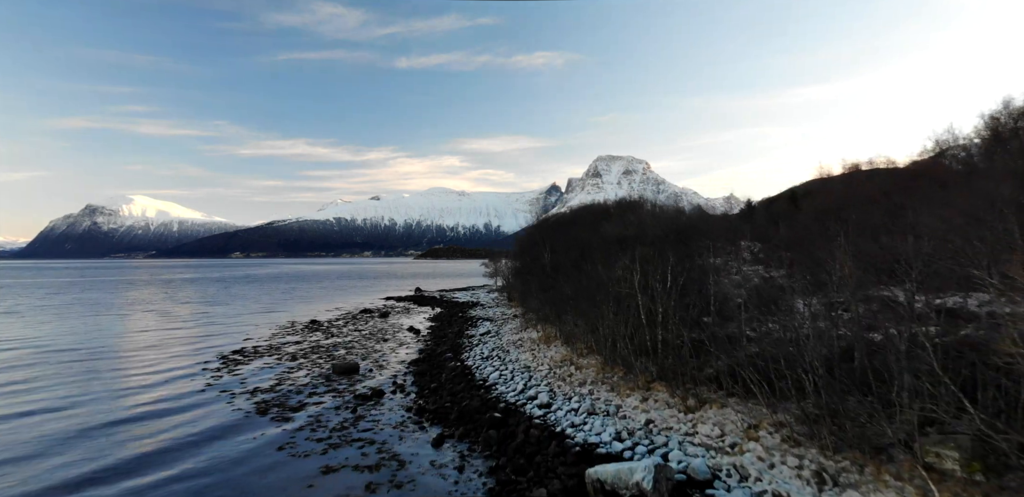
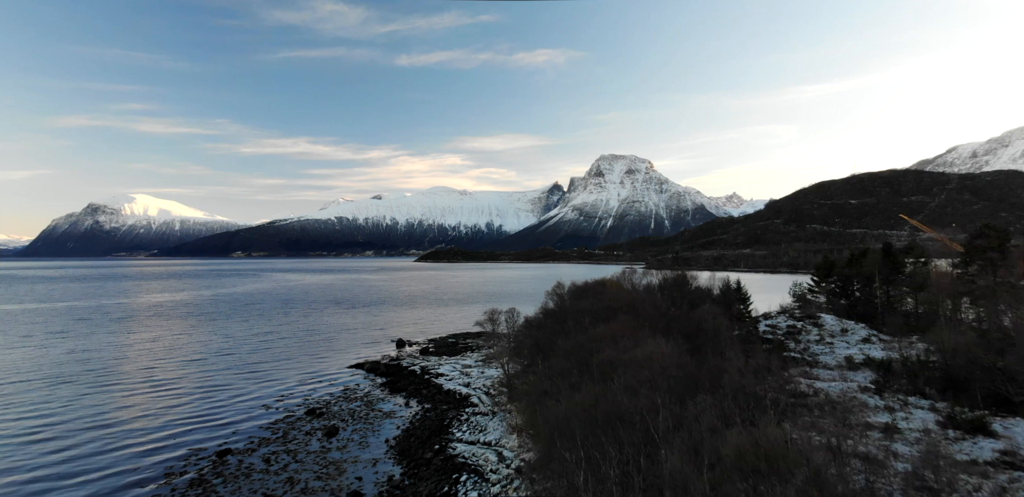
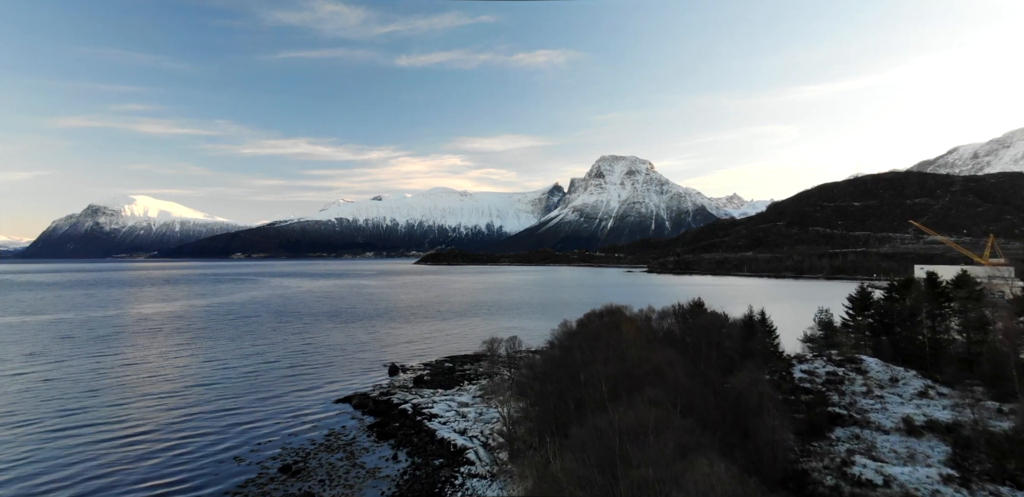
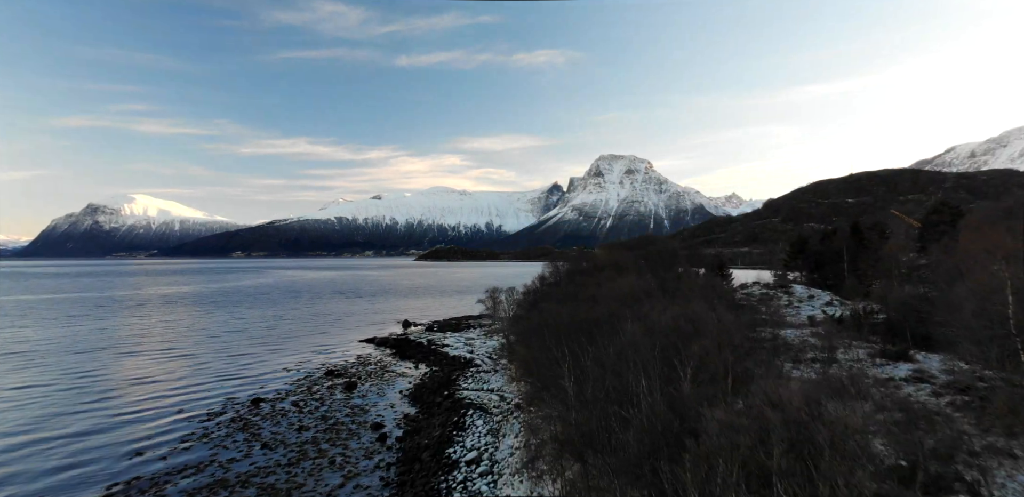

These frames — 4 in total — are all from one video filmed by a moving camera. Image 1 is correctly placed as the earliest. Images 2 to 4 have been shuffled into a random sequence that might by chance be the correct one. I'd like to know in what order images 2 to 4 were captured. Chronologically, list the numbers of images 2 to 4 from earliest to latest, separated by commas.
4, 2, 3
